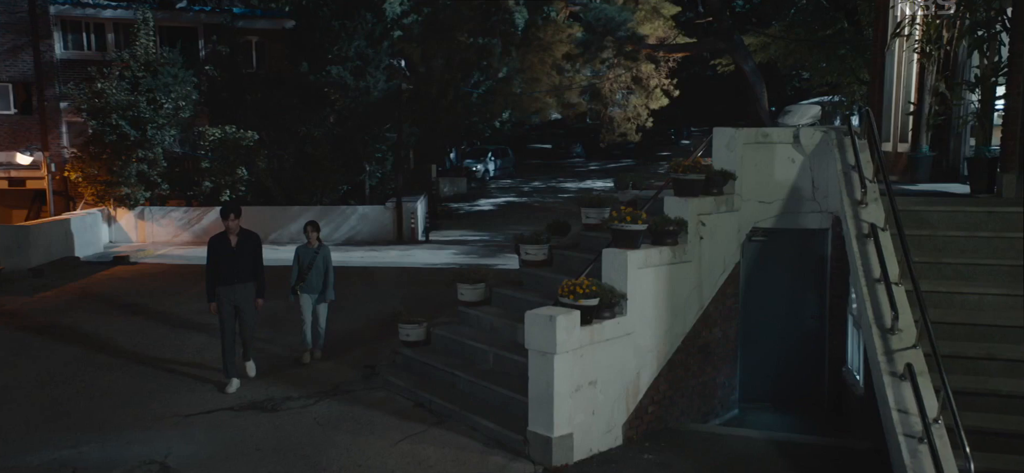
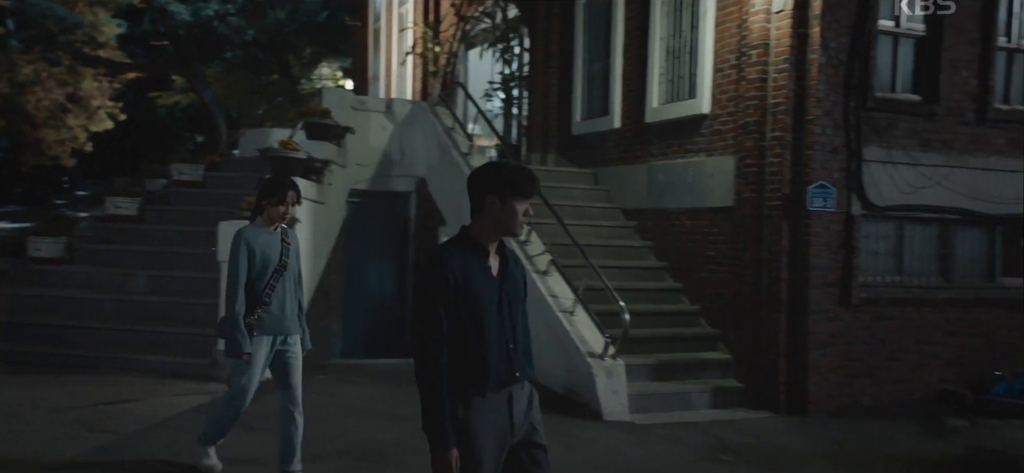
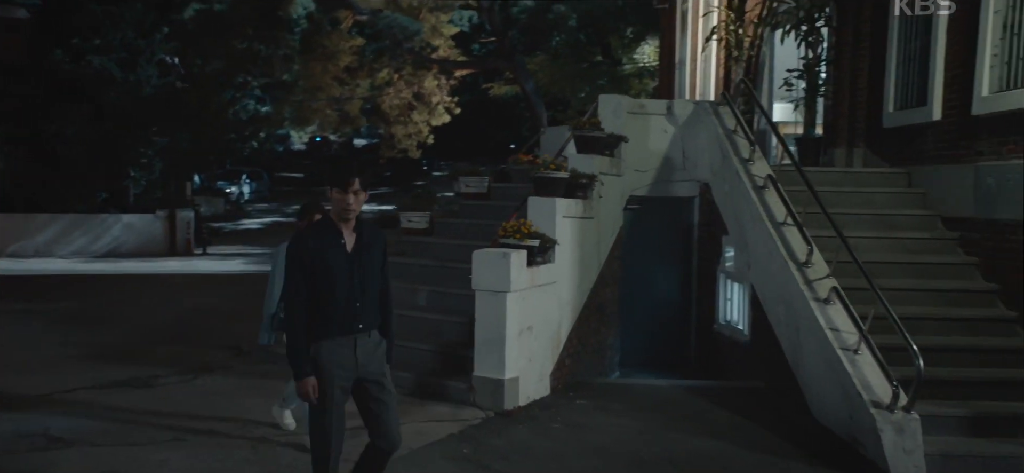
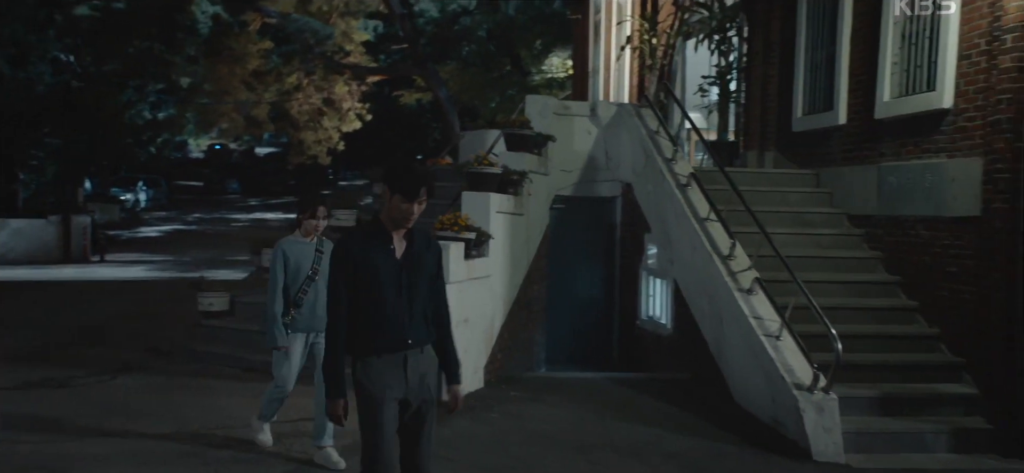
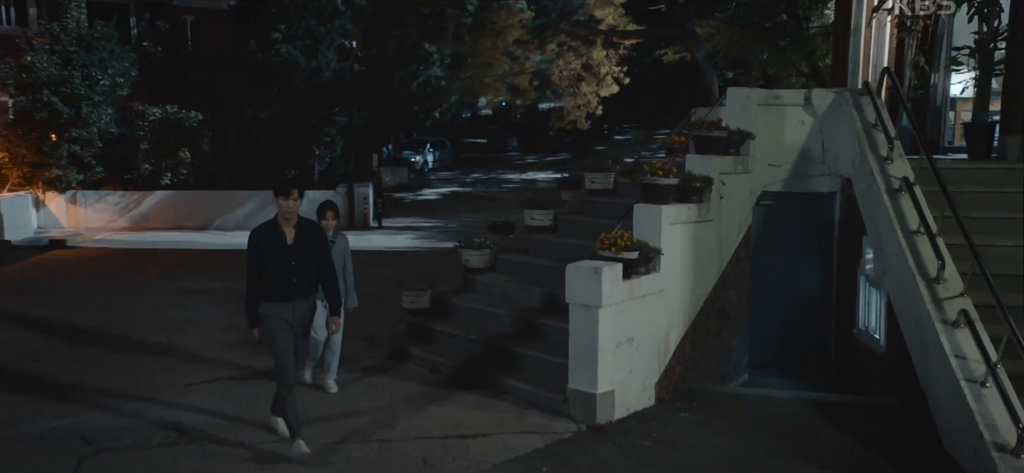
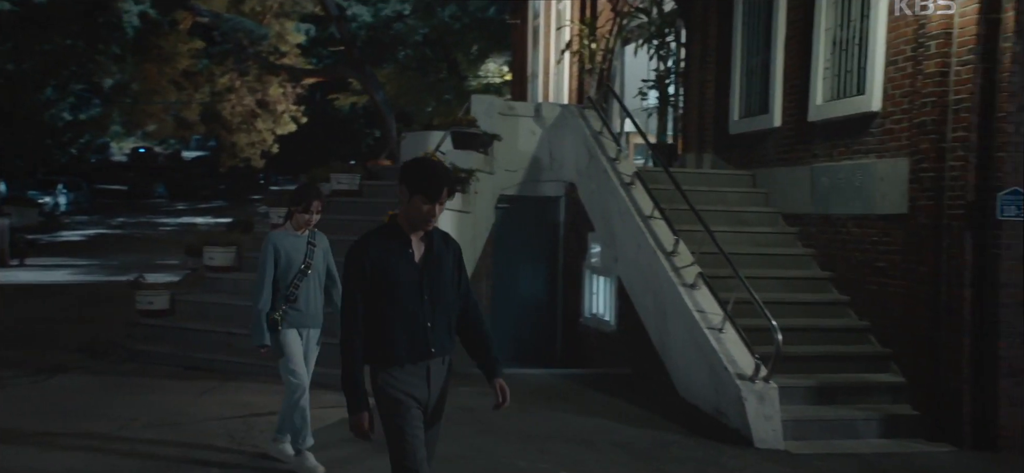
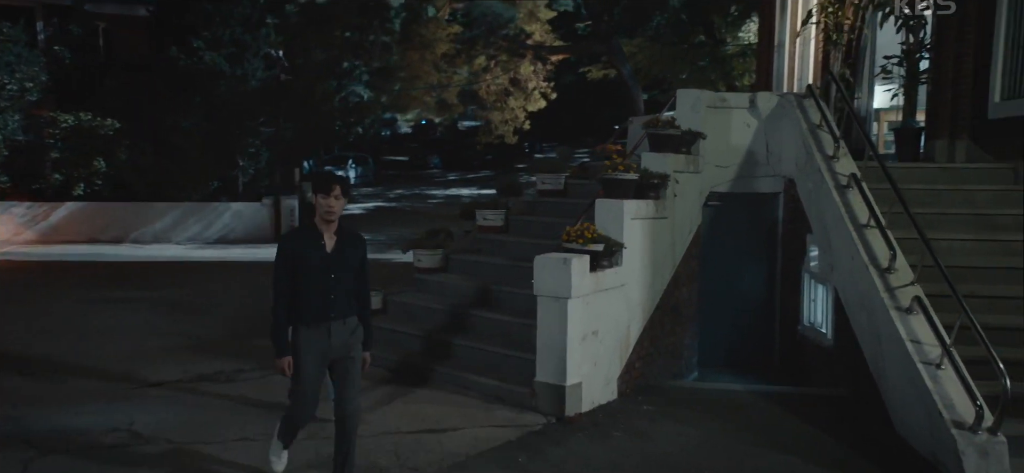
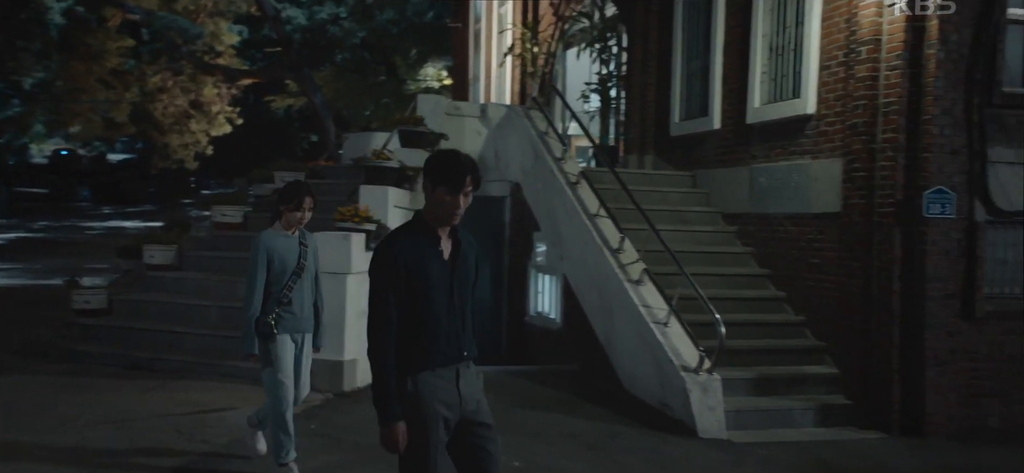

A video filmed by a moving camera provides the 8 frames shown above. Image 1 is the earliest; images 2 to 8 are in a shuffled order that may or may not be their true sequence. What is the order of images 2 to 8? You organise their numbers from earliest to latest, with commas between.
5, 7, 3, 4, 6, 8, 2
